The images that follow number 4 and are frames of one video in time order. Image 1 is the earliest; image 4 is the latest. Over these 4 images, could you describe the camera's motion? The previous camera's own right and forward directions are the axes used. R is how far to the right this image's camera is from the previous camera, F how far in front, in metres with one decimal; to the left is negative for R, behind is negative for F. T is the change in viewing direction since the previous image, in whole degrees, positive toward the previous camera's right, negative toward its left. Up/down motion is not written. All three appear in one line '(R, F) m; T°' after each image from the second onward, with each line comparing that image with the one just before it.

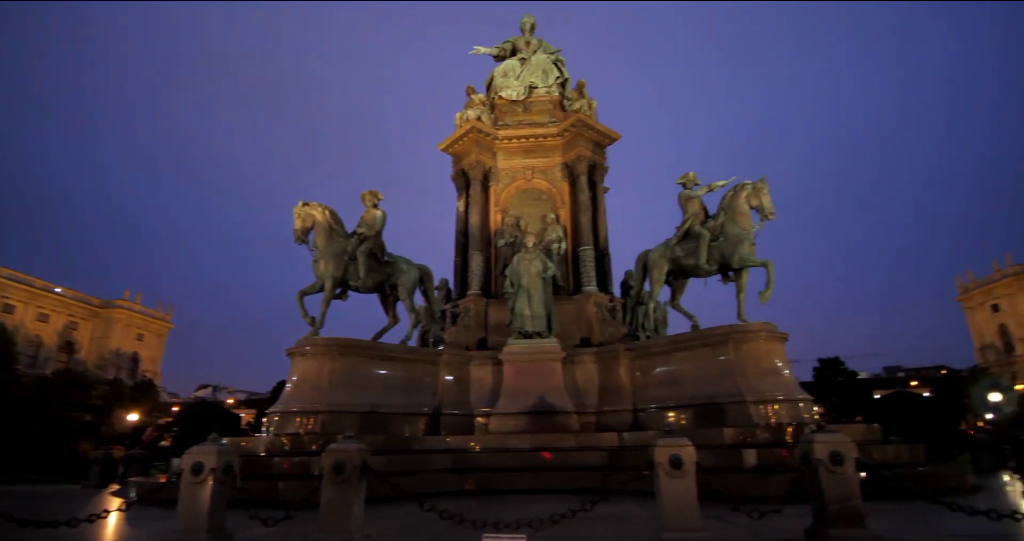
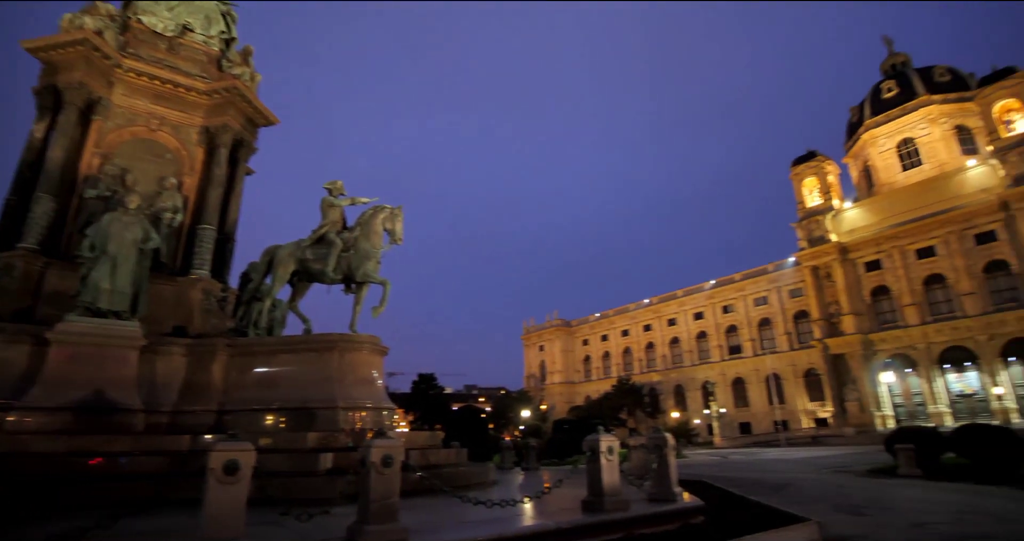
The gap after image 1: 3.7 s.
(+1.1, -0.5) m; +34°
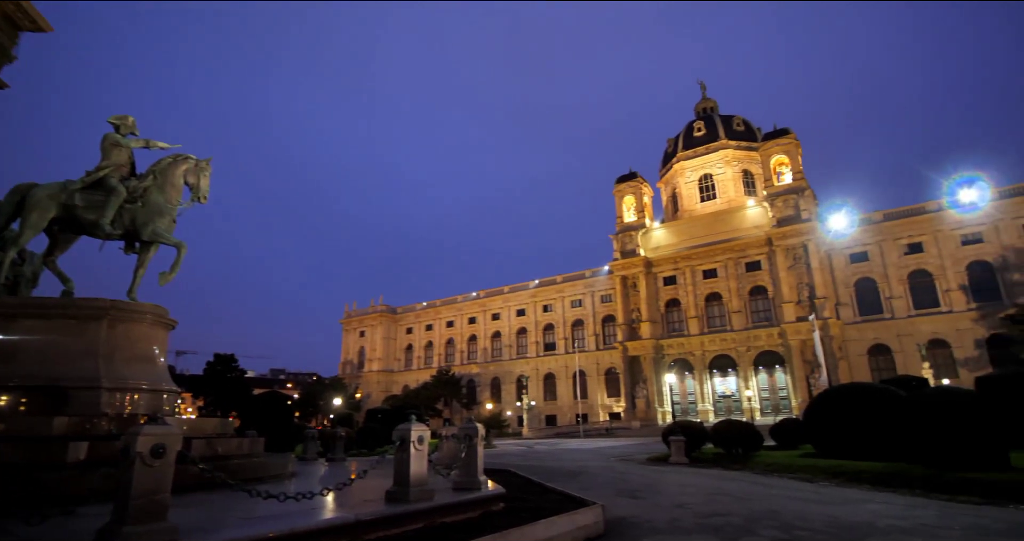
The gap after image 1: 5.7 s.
(+0.5, +0.2) m; +17°
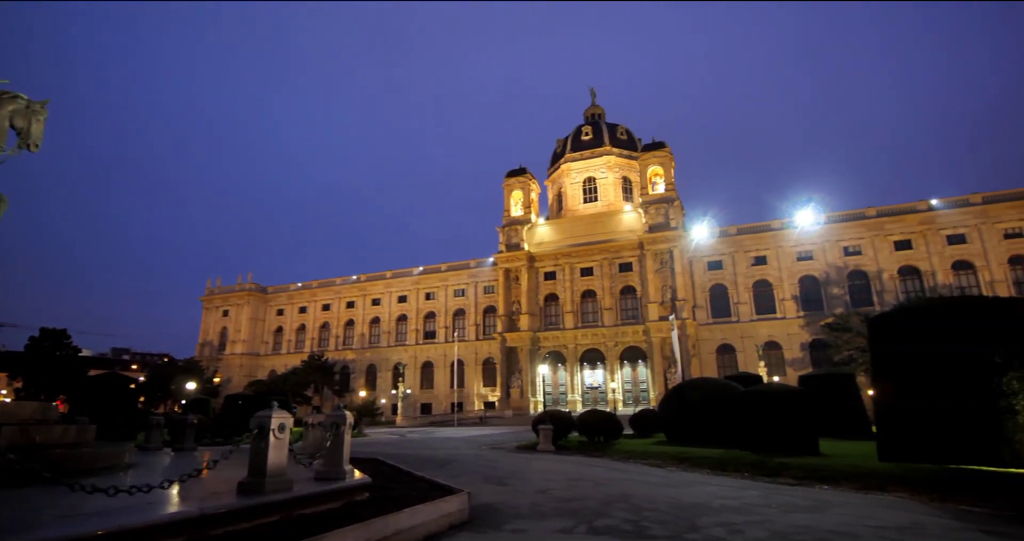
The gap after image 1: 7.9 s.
(+0.4, -0.1) m; +11°
